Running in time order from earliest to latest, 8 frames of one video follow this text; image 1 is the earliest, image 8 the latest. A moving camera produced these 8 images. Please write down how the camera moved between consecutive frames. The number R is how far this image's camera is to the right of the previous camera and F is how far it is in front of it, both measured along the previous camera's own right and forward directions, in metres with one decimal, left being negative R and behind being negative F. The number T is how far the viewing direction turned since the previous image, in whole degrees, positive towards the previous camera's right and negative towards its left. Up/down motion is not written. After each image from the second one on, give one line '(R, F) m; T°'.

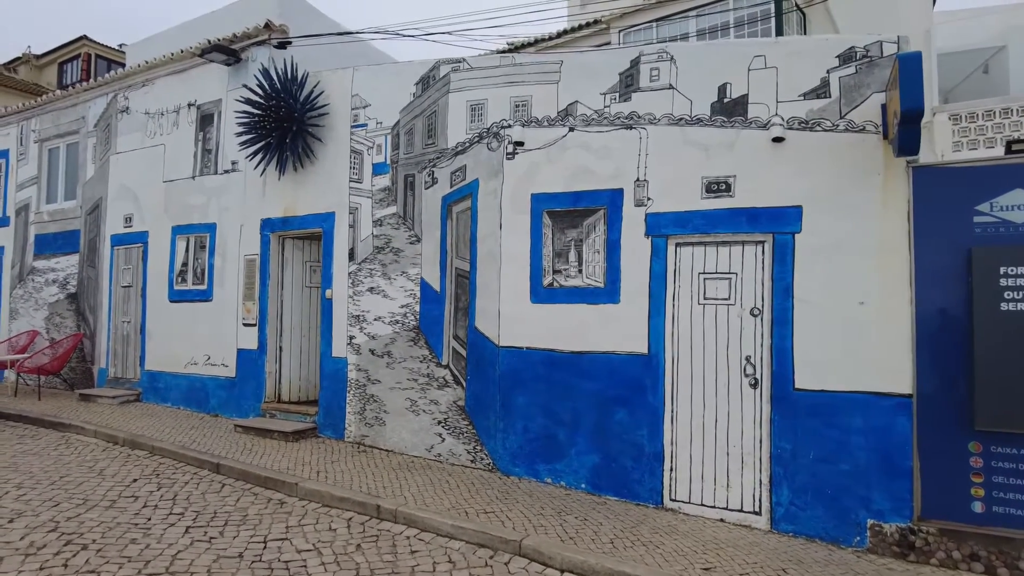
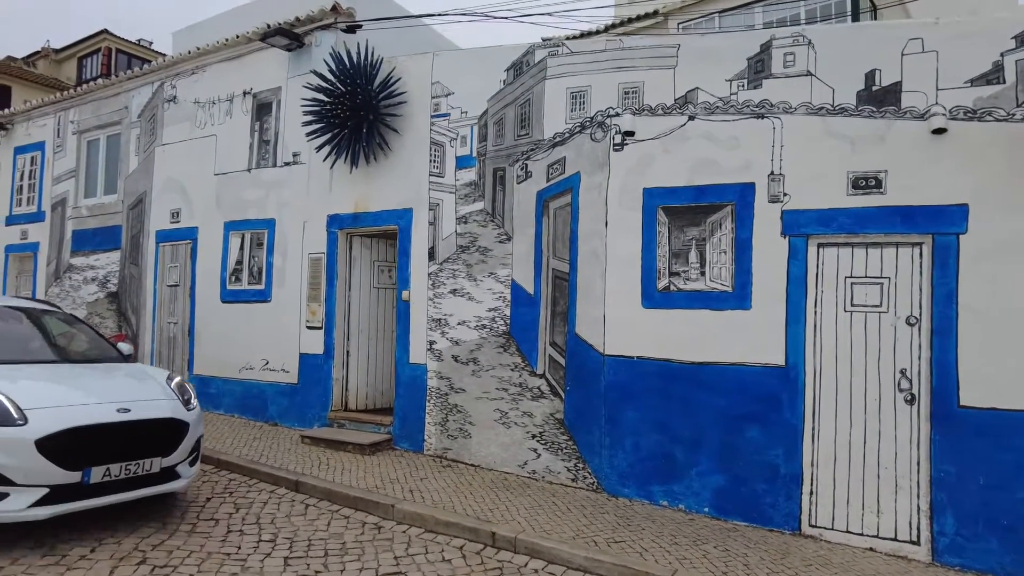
(-1.0, +0.5) m; 0°
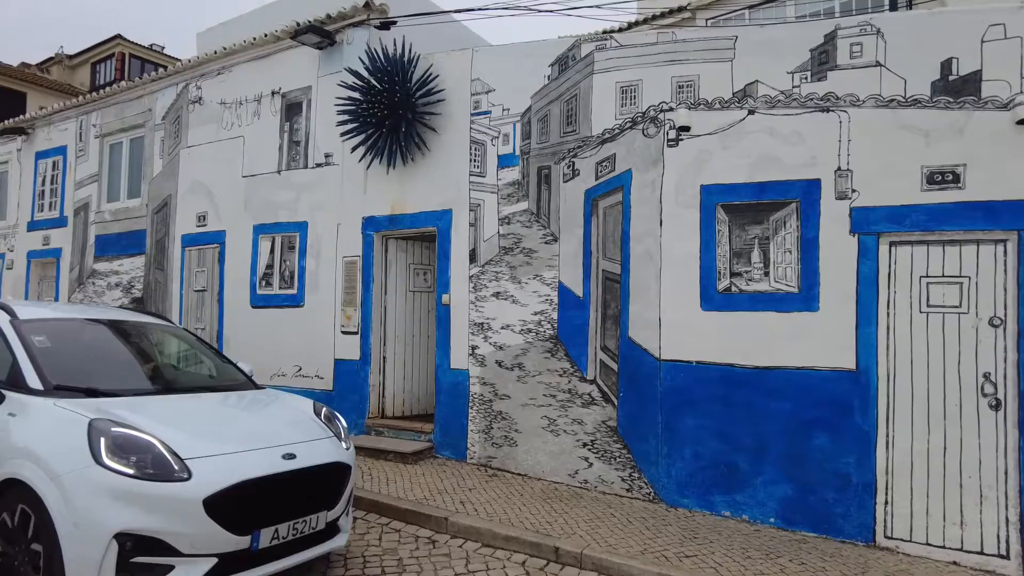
(-0.4, +0.2) m; 0°
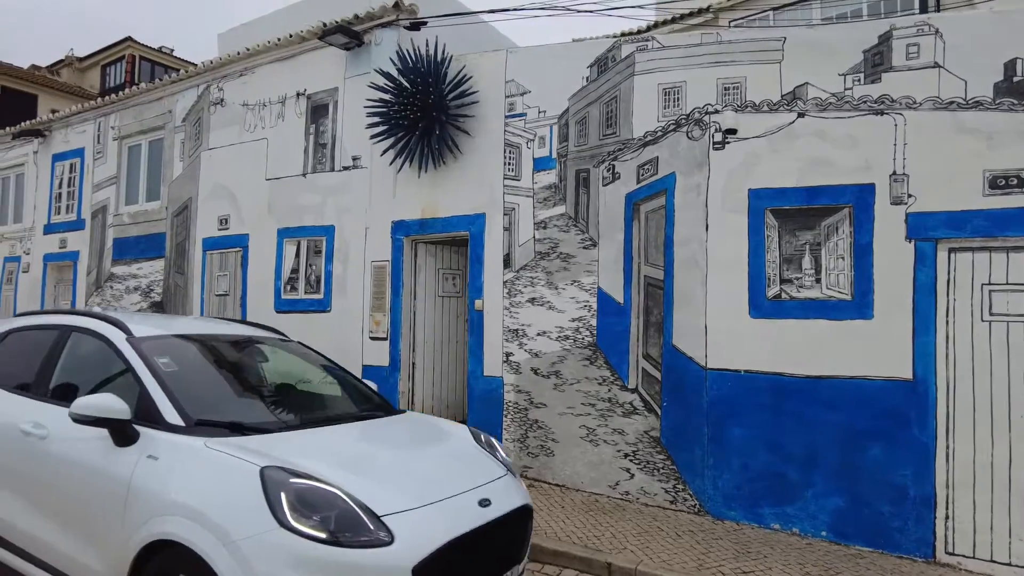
(-0.4, +0.1) m; 0°
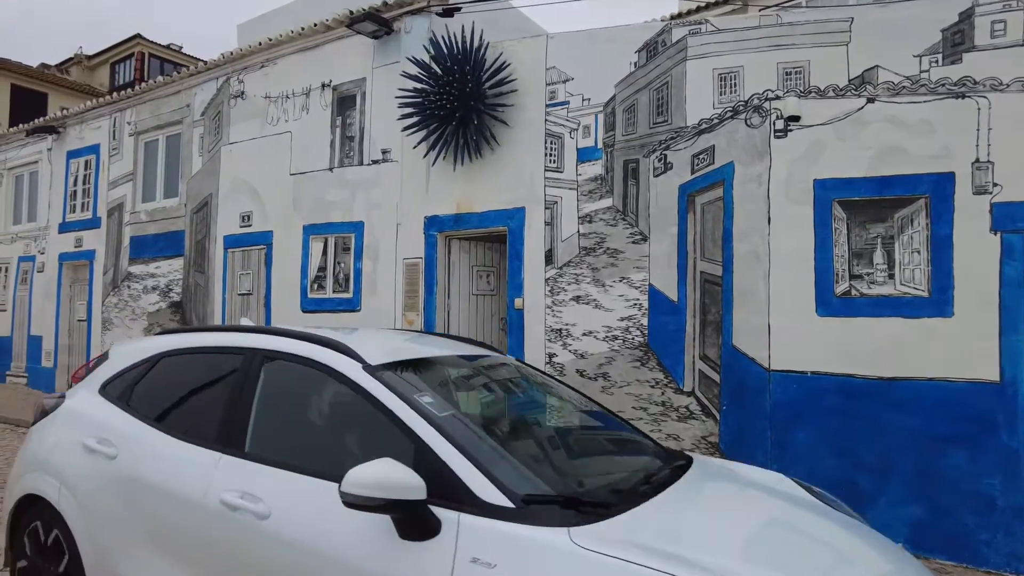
(-0.4, +0.3) m; 0°
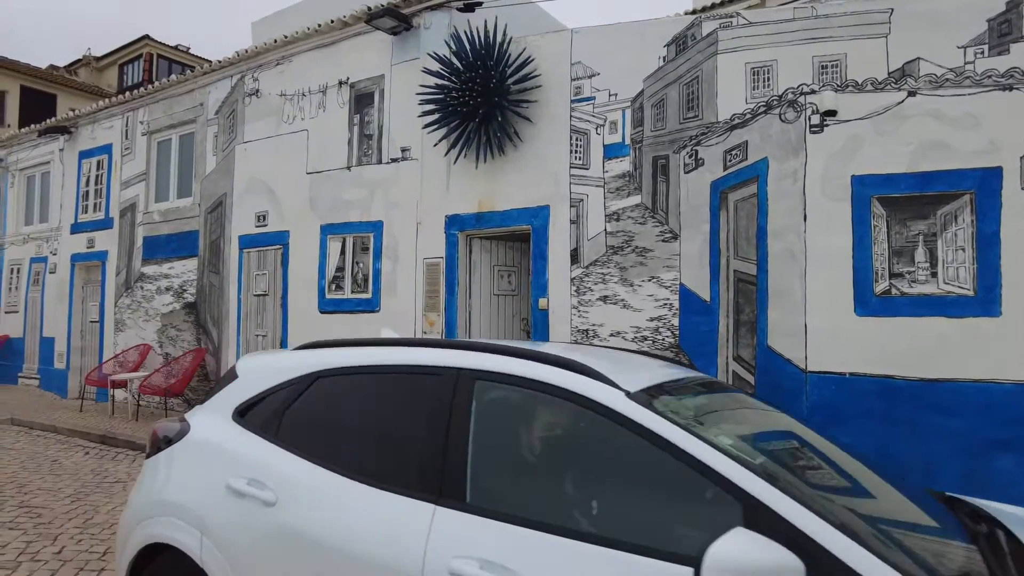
(-0.2, +0.1) m; 0°
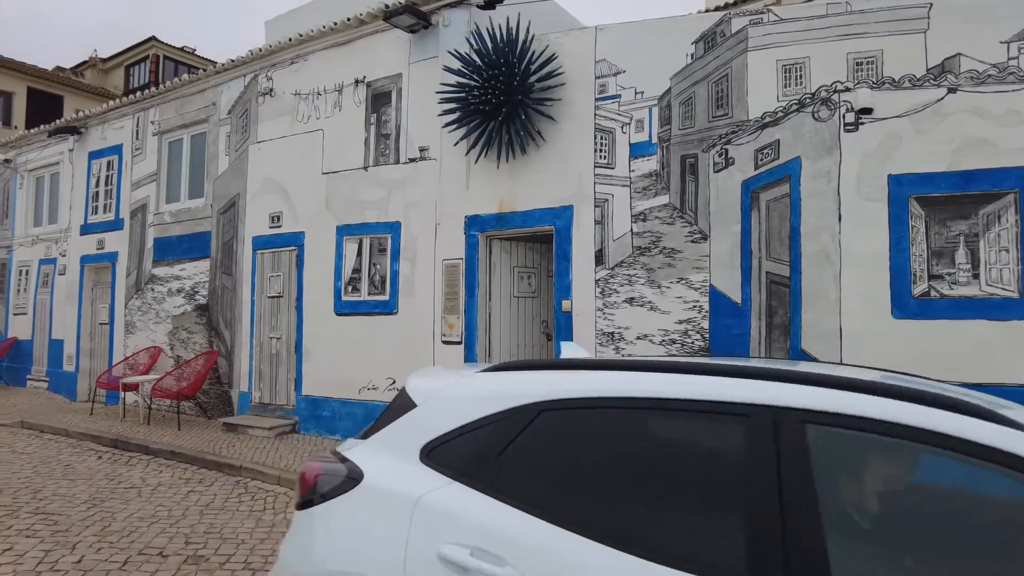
(-0.2, +0.1) m; 0°
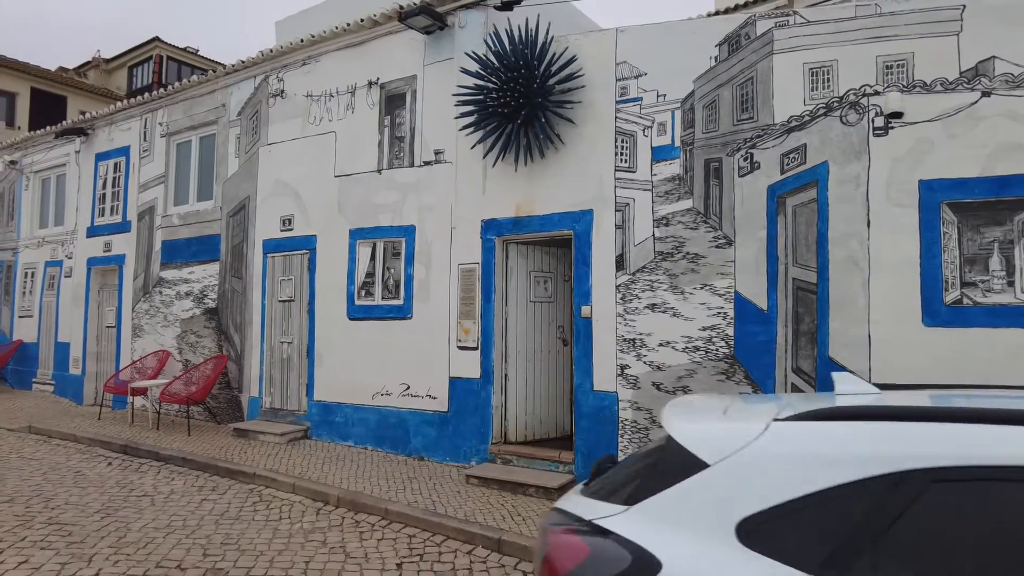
(-0.2, +0.1) m; 0°
